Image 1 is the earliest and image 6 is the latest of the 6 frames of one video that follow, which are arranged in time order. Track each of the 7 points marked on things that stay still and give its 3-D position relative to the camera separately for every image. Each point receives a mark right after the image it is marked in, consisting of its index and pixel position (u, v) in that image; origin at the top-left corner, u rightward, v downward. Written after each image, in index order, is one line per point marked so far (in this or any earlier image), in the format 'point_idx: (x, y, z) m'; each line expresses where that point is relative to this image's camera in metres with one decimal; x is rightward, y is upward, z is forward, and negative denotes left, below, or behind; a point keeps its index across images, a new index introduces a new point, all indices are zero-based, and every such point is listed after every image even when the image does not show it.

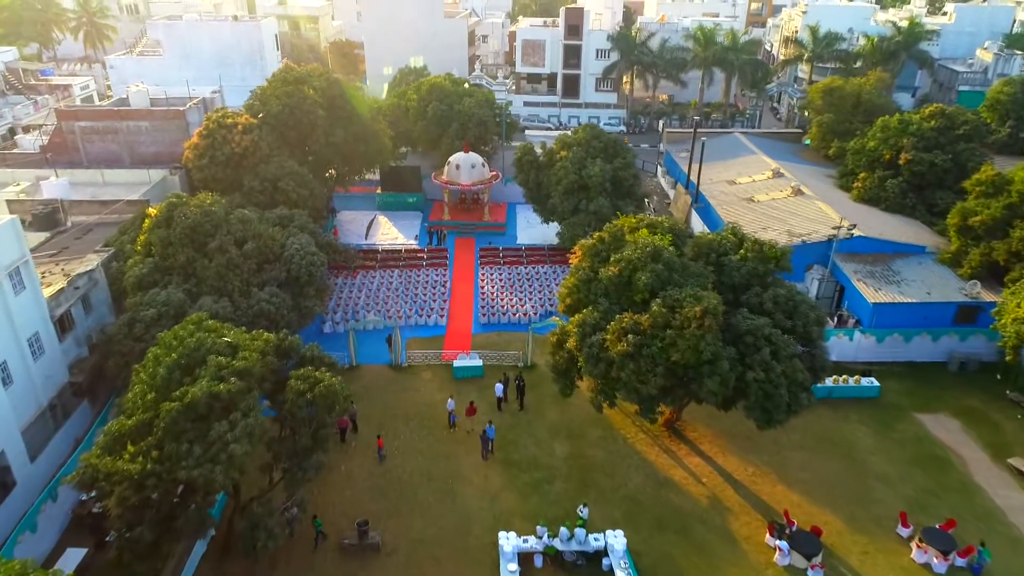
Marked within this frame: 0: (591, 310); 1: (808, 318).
0: (+2.1, -0.6, +20.0) m
1: (+7.8, -0.8, +19.5) m
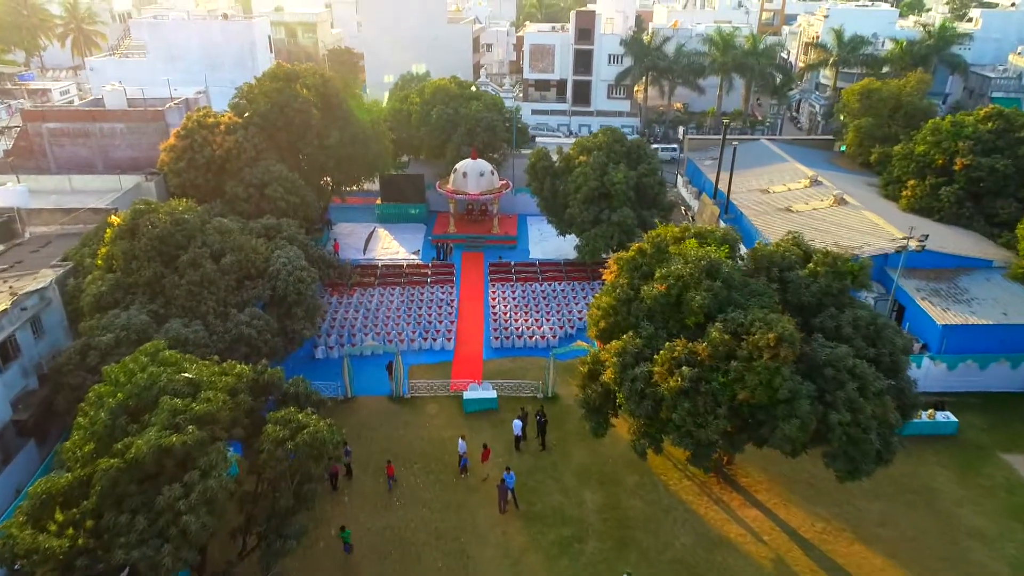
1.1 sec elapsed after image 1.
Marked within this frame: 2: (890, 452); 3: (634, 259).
0: (+2.7, -1.1, +16.7) m
1: (+8.4, -1.3, +16.1) m
2: (+7.8, -3.4, +15.1) m
3: (+3.0, +0.7, +17.9) m
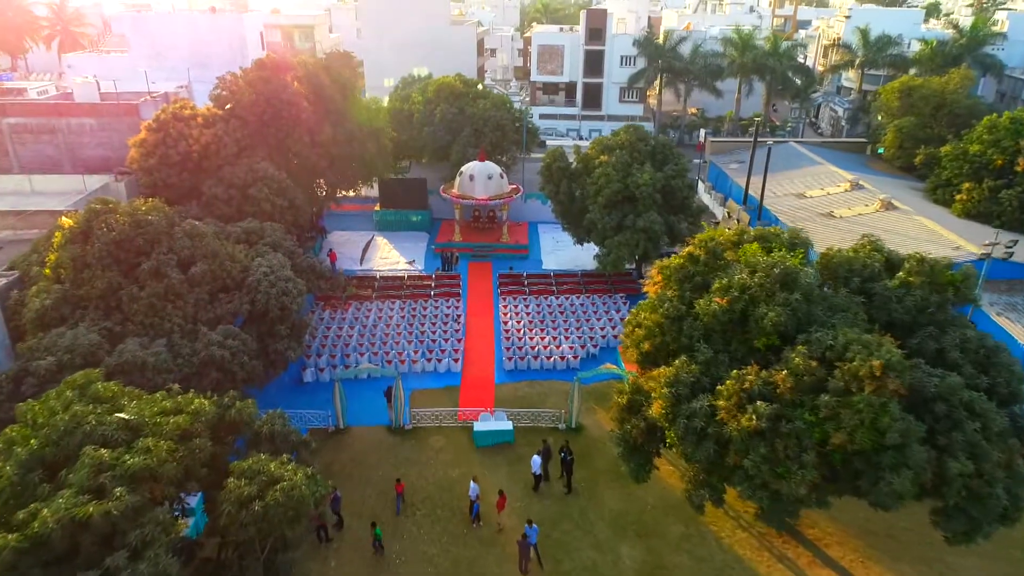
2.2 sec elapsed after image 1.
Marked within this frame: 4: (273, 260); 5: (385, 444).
0: (+3.2, -1.3, +13.6) m
1: (+8.9, -1.5, +13.0) m
2: (+8.3, -3.6, +12.0) m
3: (+3.4, +0.4, +14.8) m
4: (-6.3, +0.7, +19.3) m
5: (-3.3, -4.1, +19.3) m
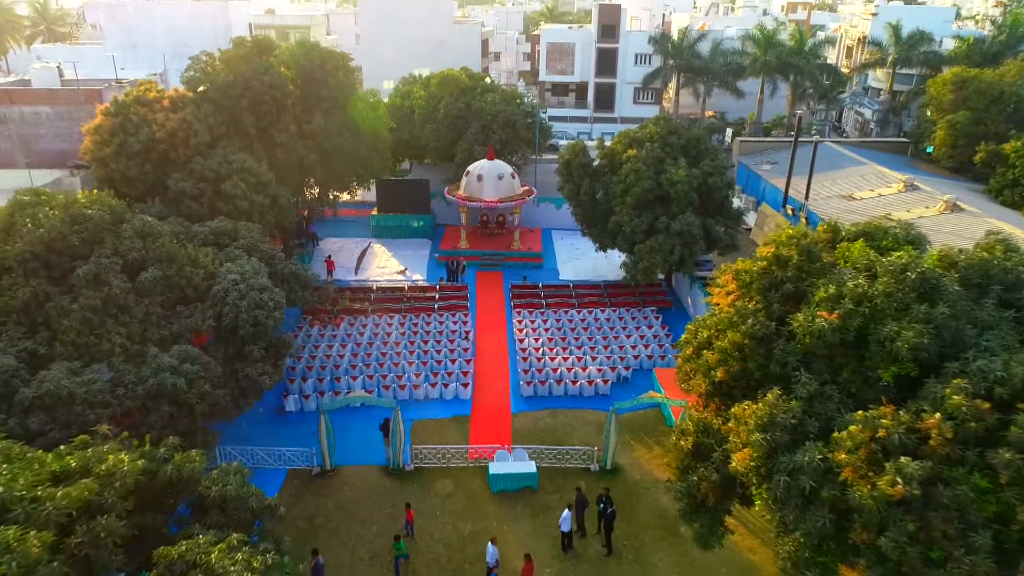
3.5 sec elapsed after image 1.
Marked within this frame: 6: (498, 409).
0: (+3.7, -1.5, +10.2) m
1: (+9.4, -1.6, +9.7) m
2: (+8.8, -3.7, +8.6) m
3: (+3.9, +0.3, +11.5) m
4: (-5.7, +0.5, +15.9) m
5: (-2.8, -4.3, +15.9) m
6: (-0.4, -3.1, +19.0) m
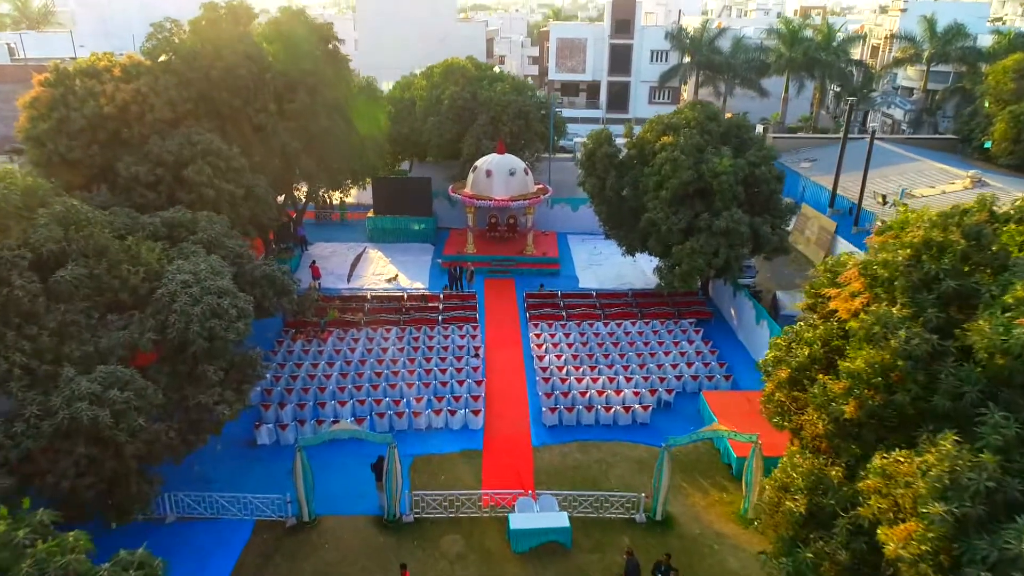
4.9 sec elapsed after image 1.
0: (+4.2, -1.4, +6.9) m
1: (+9.8, -1.6, +6.3) m
2: (+9.2, -3.7, +5.2) m
3: (+4.4, +0.3, +8.2) m
4: (-5.3, +0.4, +12.6) m
5: (-2.4, -4.4, +12.5) m
6: (+0.1, -3.3, +15.7) m
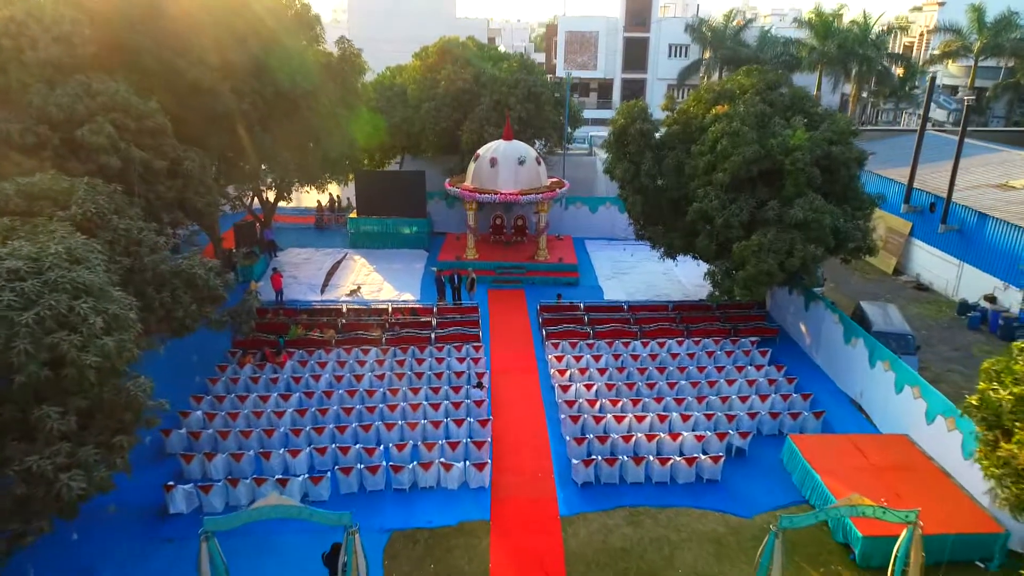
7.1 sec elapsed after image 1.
0: (+4.5, -1.2, +2.4) m
1: (+10.1, -1.4, +1.8) m
2: (+9.5, -3.4, +0.6) m
3: (+4.7, +0.4, +3.7) m
4: (-5.0, +0.4, +8.2) m
5: (-2.1, -4.4, +7.9) m
6: (+0.4, -3.3, +11.1) m
